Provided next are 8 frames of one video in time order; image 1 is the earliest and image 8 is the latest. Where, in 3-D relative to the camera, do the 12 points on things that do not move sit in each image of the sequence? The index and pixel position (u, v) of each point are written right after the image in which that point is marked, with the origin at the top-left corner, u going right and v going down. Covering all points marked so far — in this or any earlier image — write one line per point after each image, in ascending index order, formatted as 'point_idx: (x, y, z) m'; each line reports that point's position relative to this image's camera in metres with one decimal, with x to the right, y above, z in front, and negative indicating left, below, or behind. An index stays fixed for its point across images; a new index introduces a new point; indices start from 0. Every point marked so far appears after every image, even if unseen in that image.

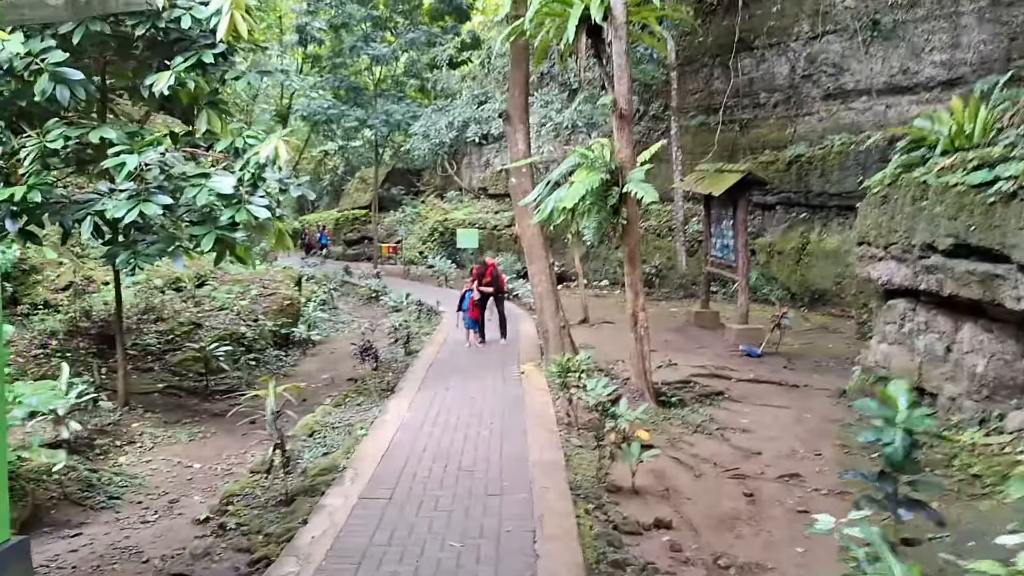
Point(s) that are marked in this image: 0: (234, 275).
0: (-4.4, +0.2, +14.0) m
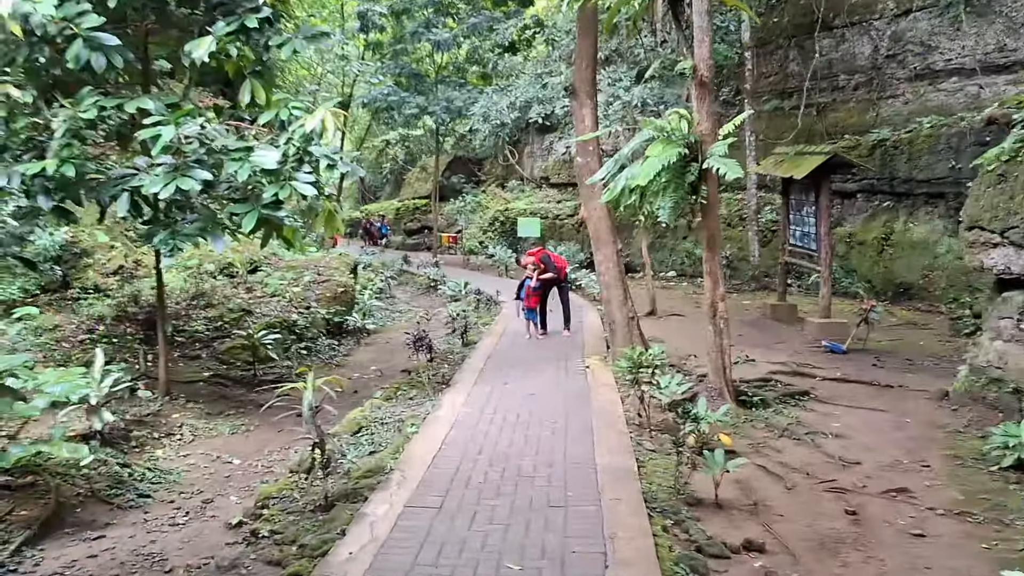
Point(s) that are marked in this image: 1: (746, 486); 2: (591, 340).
0: (-3.4, +0.4, +13.6) m
1: (+1.5, -1.2, +5.5) m
2: (+0.9, -0.6, +10.3) m
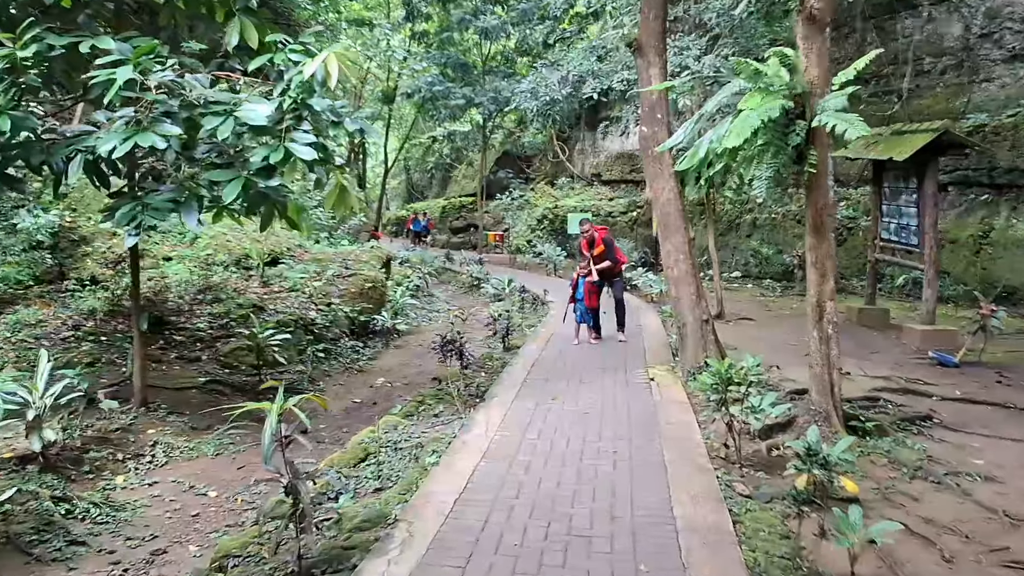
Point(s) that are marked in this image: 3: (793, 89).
0: (-2.7, +0.4, +12.3) m
1: (+1.7, -1.2, +4.0) m
2: (+1.4, -0.6, +8.8) m
3: (+1.7, +1.2, +5.3) m
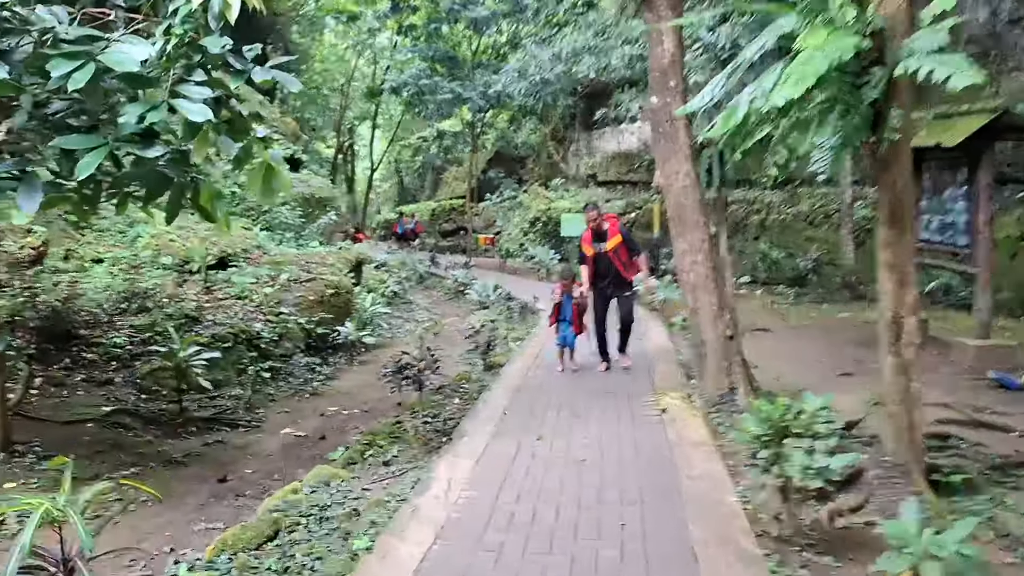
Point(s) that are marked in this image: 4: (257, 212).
0: (-2.9, +0.4, +10.8) m
1: (+1.5, -1.2, +2.5) m
2: (+1.2, -0.6, +7.3) m
3: (+1.5, +1.1, +3.8) m
4: (-3.9, +1.2, +13.6) m
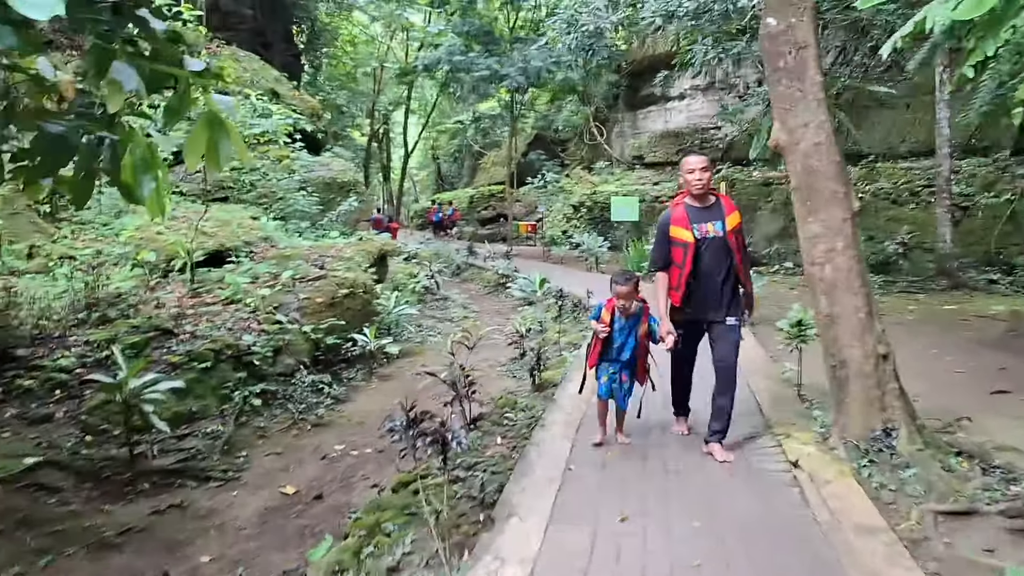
0: (-2.4, +0.4, +9.2) m
1: (+1.7, -1.3, +0.7) m
2: (+1.6, -0.6, +5.5) m
3: (+1.7, +1.1, +2.0) m
4: (-3.3, +1.2, +12.0) m
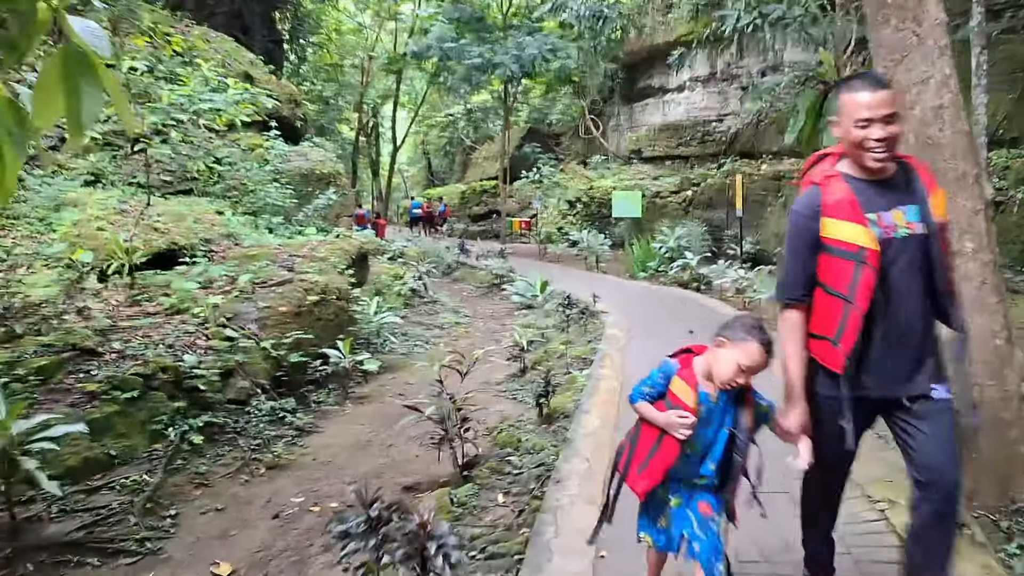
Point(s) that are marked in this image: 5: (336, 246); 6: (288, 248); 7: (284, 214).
0: (-2.4, +0.3, +8.0) m
1: (+1.8, -1.4, -0.4) m
2: (+1.6, -0.7, +4.4) m
3: (+1.8, +1.0, +0.8) m
4: (-3.3, +1.2, +10.8) m
5: (-1.8, +0.4, +9.0) m
6: (-2.1, +0.4, +8.5) m
7: (-2.8, +0.9, +10.9) m
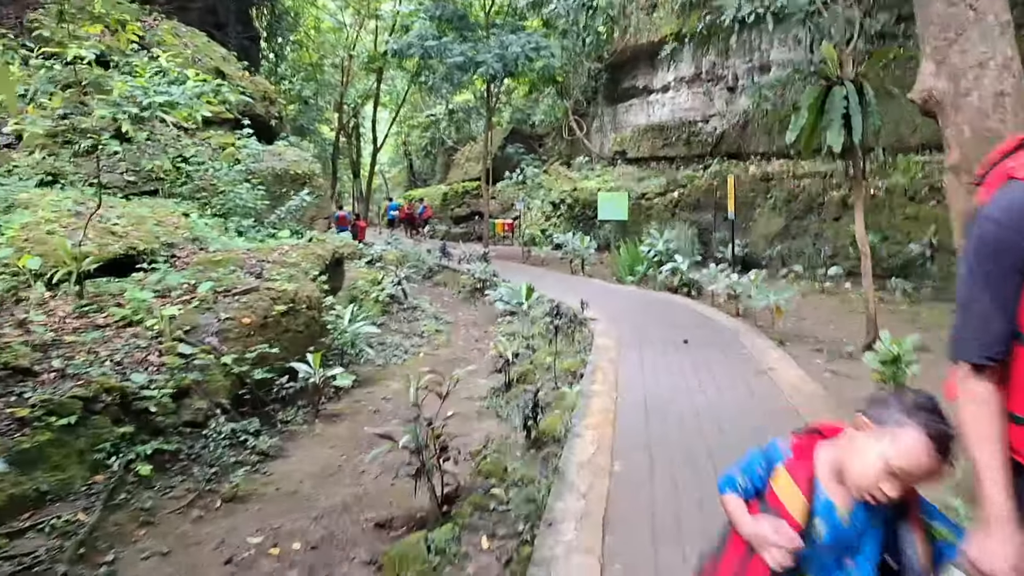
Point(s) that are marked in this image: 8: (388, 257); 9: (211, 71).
0: (-2.5, +0.3, +7.5) m
1: (+1.8, -1.4, -0.9) m
2: (+1.6, -0.7, +3.9) m
3: (+1.8, +1.0, +0.4) m
4: (-3.5, +1.1, +10.2) m
5: (-1.9, +0.4, +8.5) m
6: (-2.3, +0.3, +7.9) m
7: (-3.0, +0.8, +10.4) m
8: (-1.8, +0.5, +13.5) m
9: (-4.3, +3.1, +12.7) m
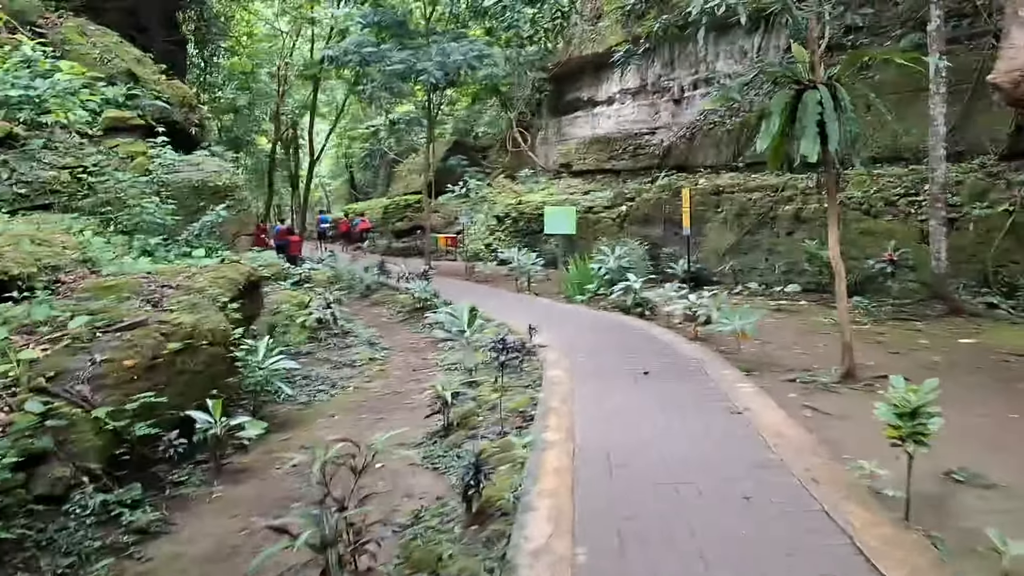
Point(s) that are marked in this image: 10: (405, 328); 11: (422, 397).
0: (-3.0, +0.1, +6.4) m
1: (+1.9, -1.5, -1.7) m
2: (+1.3, -0.9, +3.1) m
3: (+1.8, +0.9, -0.4) m
4: (-4.1, +0.8, +9.1) m
5: (-2.4, +0.1, +7.5) m
6: (-2.7, +0.1, +6.9) m
7: (-3.6, +0.6, +9.3) m
8: (-2.7, +0.2, +12.5) m
9: (-5.1, +2.8, +11.5) m
10: (-1.3, -0.5, +10.7) m
11: (-0.7, -0.8, +7.0) m
